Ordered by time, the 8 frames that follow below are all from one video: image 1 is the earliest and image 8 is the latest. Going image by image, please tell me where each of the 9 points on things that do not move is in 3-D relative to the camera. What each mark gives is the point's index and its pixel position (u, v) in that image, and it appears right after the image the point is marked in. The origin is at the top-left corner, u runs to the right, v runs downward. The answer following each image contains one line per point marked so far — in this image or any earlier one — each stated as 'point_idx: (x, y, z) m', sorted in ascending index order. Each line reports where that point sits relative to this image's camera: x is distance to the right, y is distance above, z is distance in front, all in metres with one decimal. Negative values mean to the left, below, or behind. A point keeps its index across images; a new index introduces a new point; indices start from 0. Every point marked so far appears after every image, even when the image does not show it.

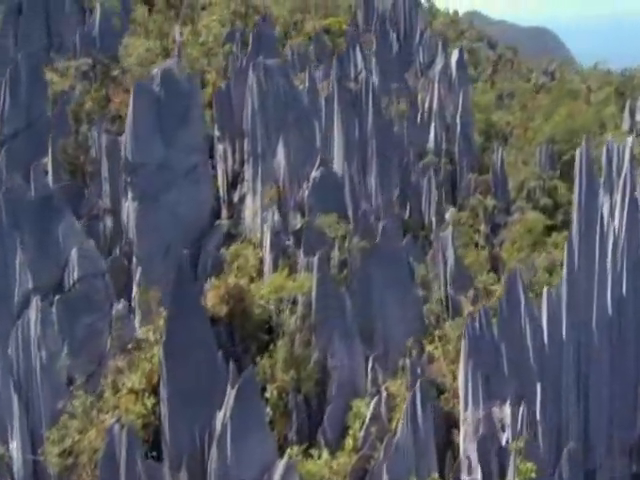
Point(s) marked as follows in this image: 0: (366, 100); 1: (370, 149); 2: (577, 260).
0: (+1.4, +4.7, +19.2) m
1: (+1.6, +3.1, +19.1) m
2: (+7.3, -0.6, +16.5) m
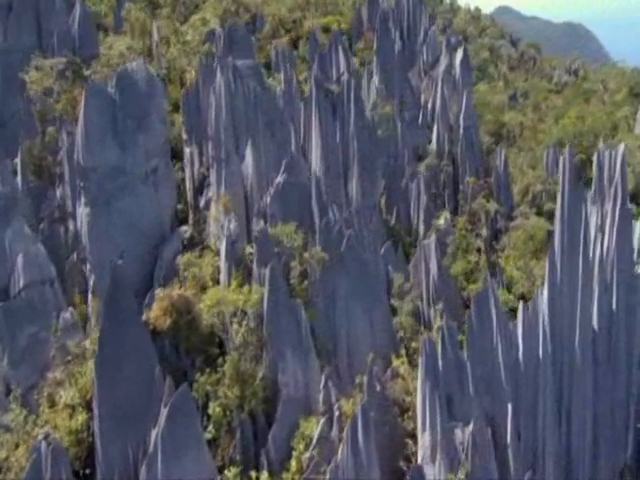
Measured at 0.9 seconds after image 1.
0: (+0.8, +4.5, +18.6) m
1: (+1.0, +2.9, +18.5) m
2: (+6.5, -0.9, +15.7) m
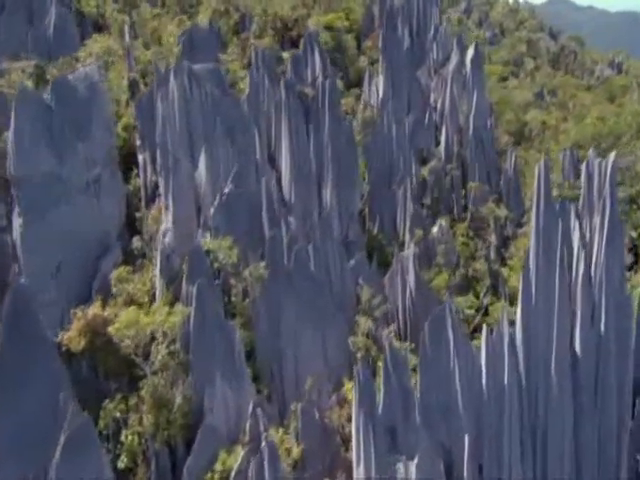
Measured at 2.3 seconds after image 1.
0: (0.0, +4.2, +17.8) m
1: (+0.2, +2.5, +17.7) m
2: (+5.4, -1.3, +14.5) m
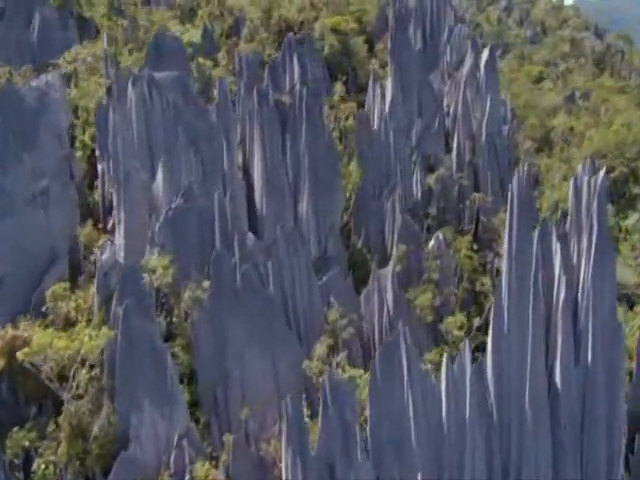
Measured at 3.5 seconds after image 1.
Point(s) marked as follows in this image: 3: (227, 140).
0: (-0.7, +3.8, +17.0) m
1: (-0.5, +2.1, +16.9) m
2: (+4.3, -1.9, +13.3) m
3: (-2.6, +2.7, +15.5) m
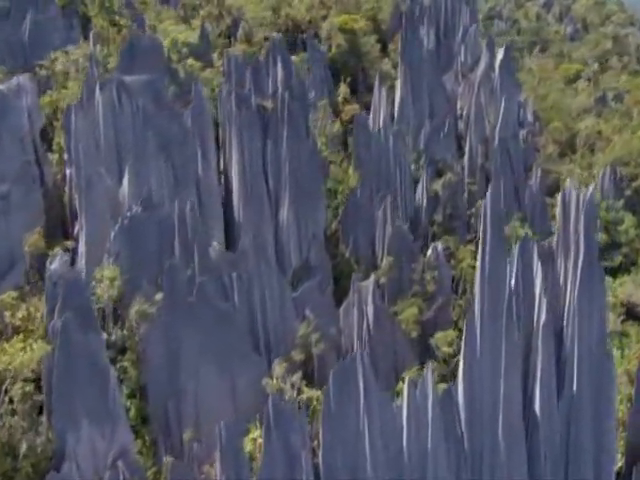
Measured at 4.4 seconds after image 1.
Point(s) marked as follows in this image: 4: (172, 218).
0: (-1.2, +3.5, +16.5) m
1: (-1.0, +1.9, +16.4) m
2: (+3.5, -2.3, +12.5) m
3: (-3.2, +2.5, +15.1) m
4: (-3.2, +0.6, +13.5) m
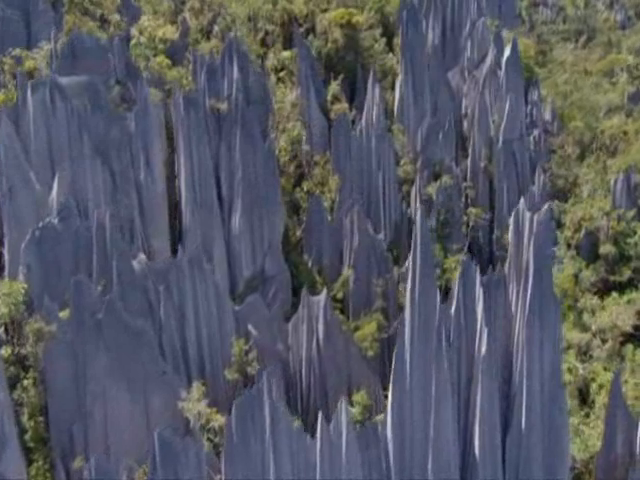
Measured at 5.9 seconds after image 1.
0: (-2.3, +3.3, +15.7) m
1: (-2.3, +1.6, +15.6) m
2: (+1.8, -2.7, +11.5) m
3: (-4.5, +2.3, +14.5) m
4: (-4.7, +0.3, +13.0) m
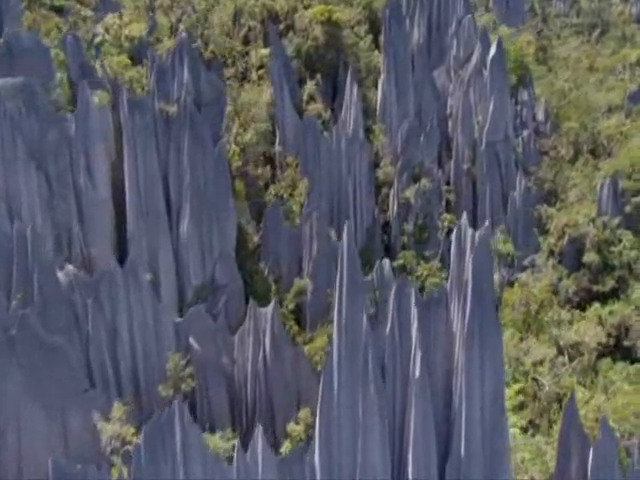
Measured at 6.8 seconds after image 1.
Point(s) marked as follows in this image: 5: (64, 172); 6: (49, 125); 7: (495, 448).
0: (-3.6, +3.1, +15.1) m
1: (-3.6, +1.4, +15.1) m
2: (+0.4, -3.1, +10.9) m
3: (-5.8, +2.1, +14.0) m
4: (-6.1, +0.1, +12.5) m
5: (-6.0, +1.7, +13.8) m
6: (-6.5, +2.8, +14.1) m
7: (+3.5, -4.3, +11.6) m
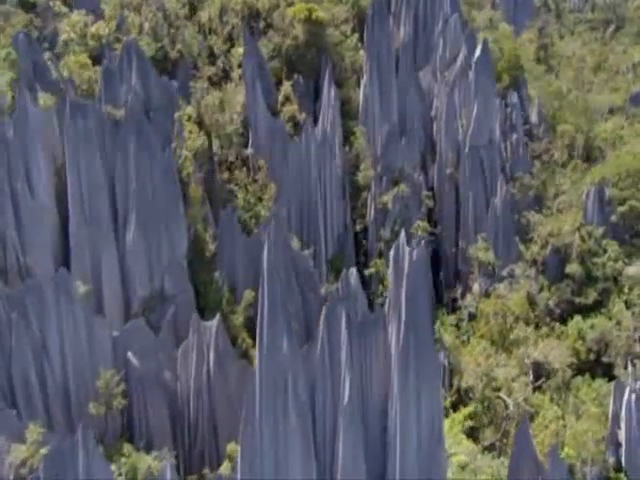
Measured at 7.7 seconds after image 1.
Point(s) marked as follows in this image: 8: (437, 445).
0: (-4.8, +2.9, +14.6) m
1: (-4.8, +1.2, +14.5) m
2: (-1.0, -3.4, +10.3) m
3: (-7.0, +1.9, +13.5) m
4: (-7.4, -0.1, +12.1) m
5: (-7.3, +1.5, +13.3) m
6: (-7.7, +2.6, +13.6) m
7: (+2.1, -4.6, +10.9) m
8: (+2.2, -4.0, +10.9) m
